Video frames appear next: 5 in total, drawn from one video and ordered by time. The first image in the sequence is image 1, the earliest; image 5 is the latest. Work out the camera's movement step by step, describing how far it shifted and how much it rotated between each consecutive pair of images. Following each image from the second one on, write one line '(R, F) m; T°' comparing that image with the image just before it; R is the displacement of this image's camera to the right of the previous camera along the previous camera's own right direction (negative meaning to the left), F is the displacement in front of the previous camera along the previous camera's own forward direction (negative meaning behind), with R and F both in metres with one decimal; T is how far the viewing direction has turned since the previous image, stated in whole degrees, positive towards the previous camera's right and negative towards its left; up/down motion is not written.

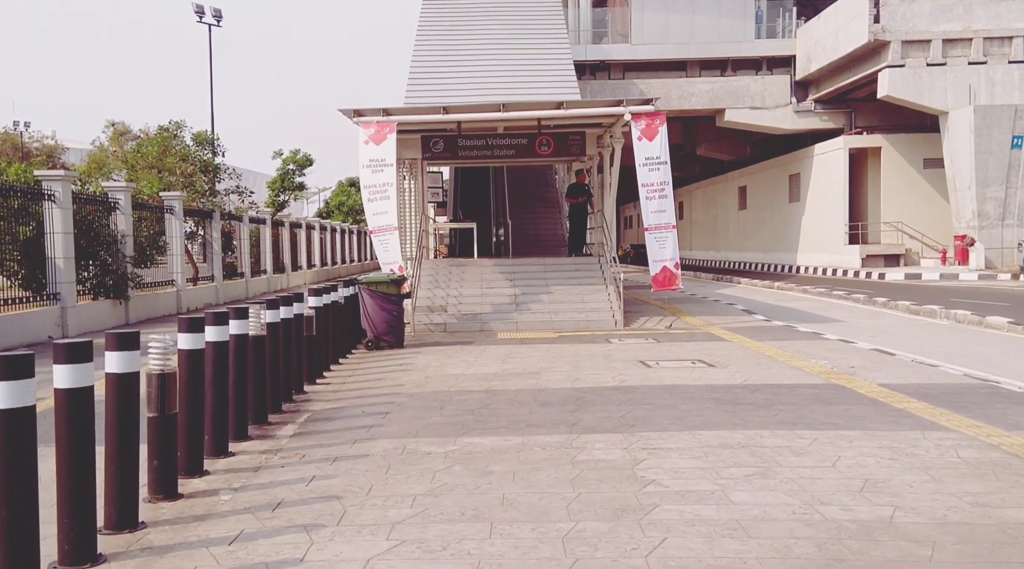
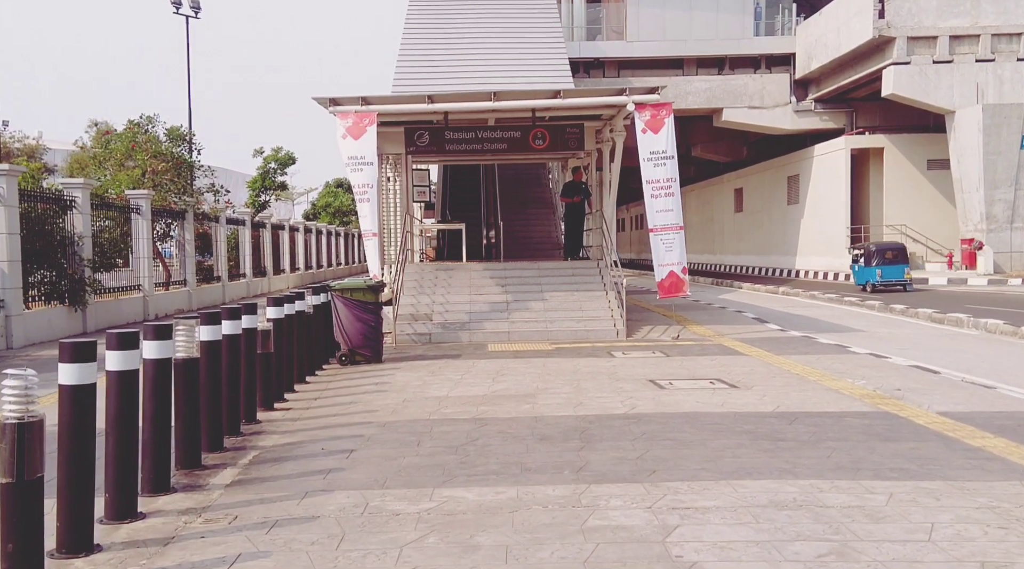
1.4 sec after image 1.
(0.0, +1.6) m; +1°
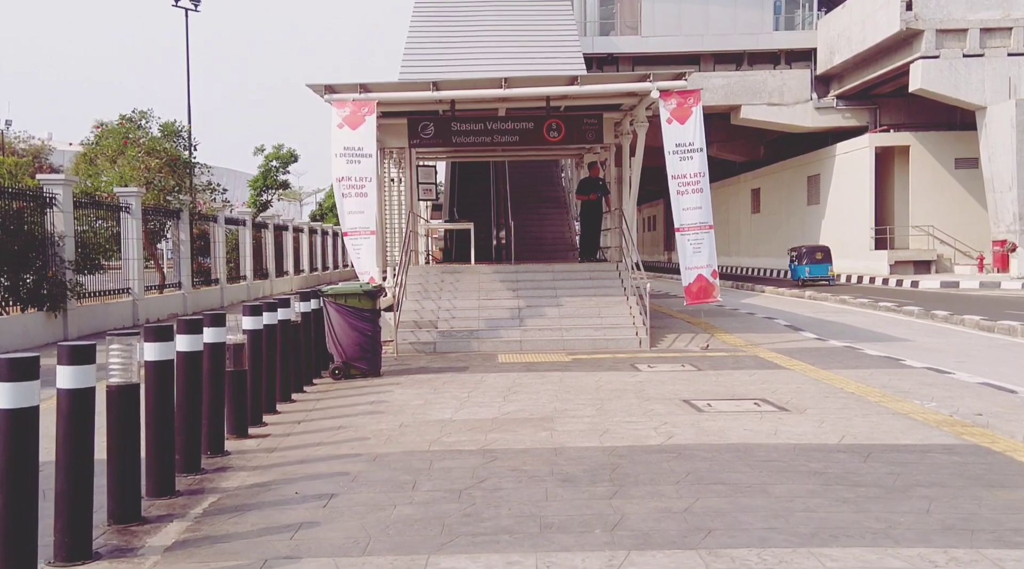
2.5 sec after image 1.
(0.0, +1.4) m; -1°
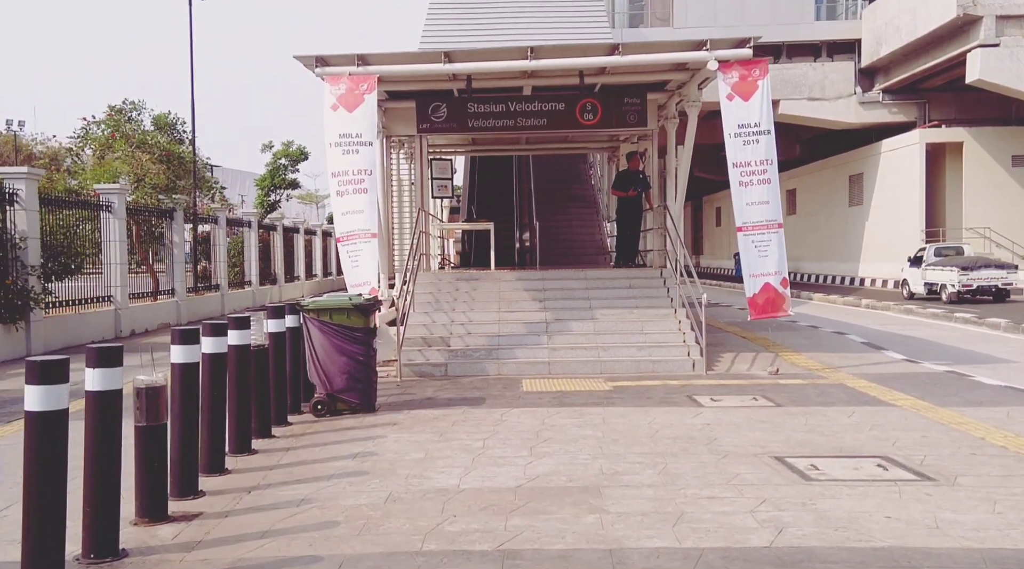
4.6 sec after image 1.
(-0.1, +2.4) m; -1°
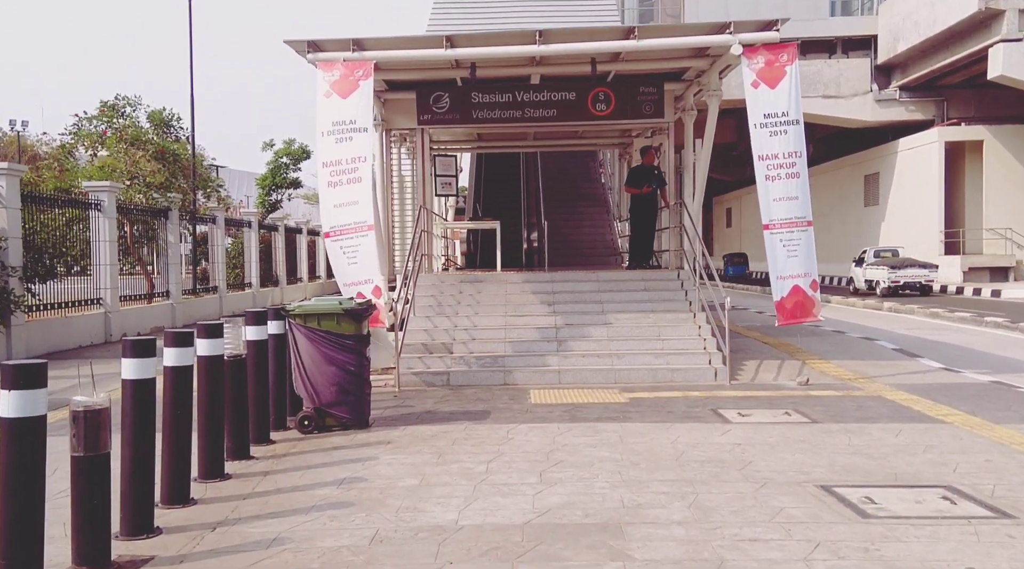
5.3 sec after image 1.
(0.0, +0.9) m; 0°
